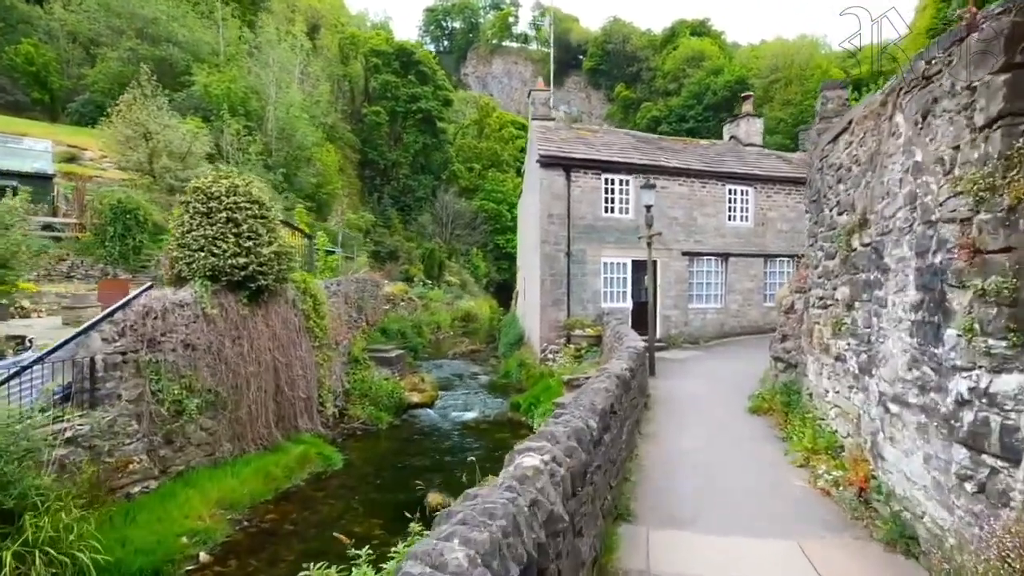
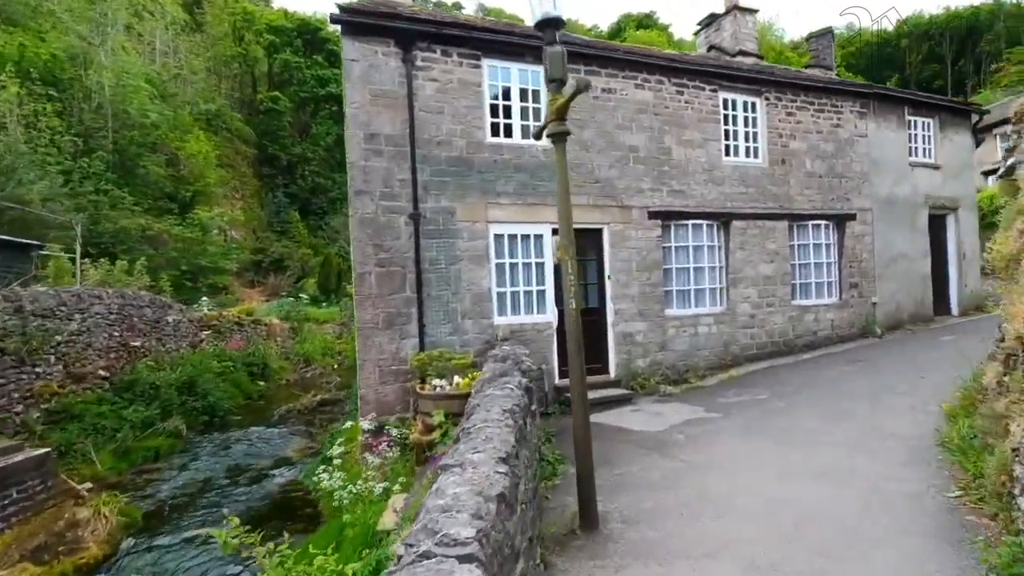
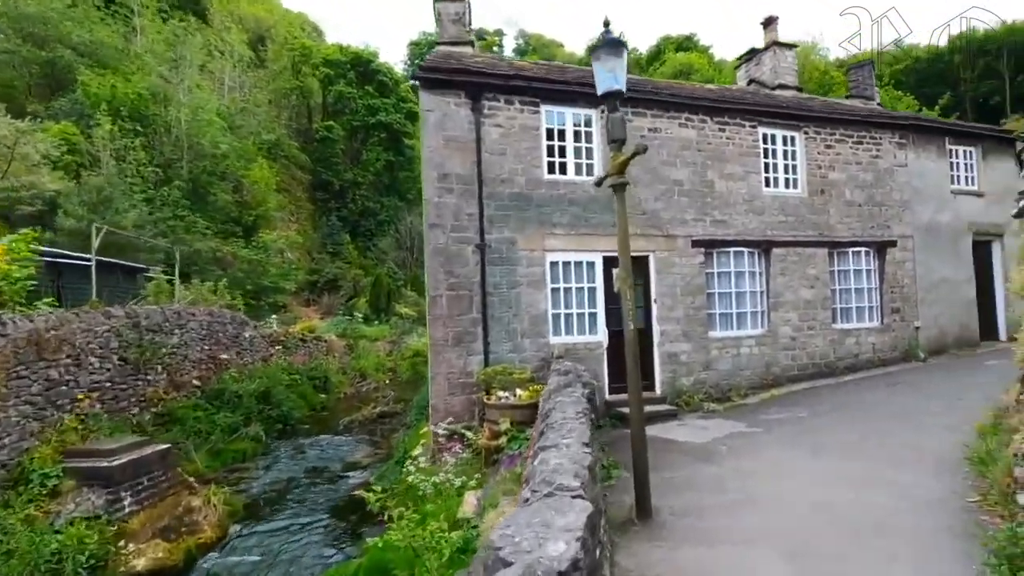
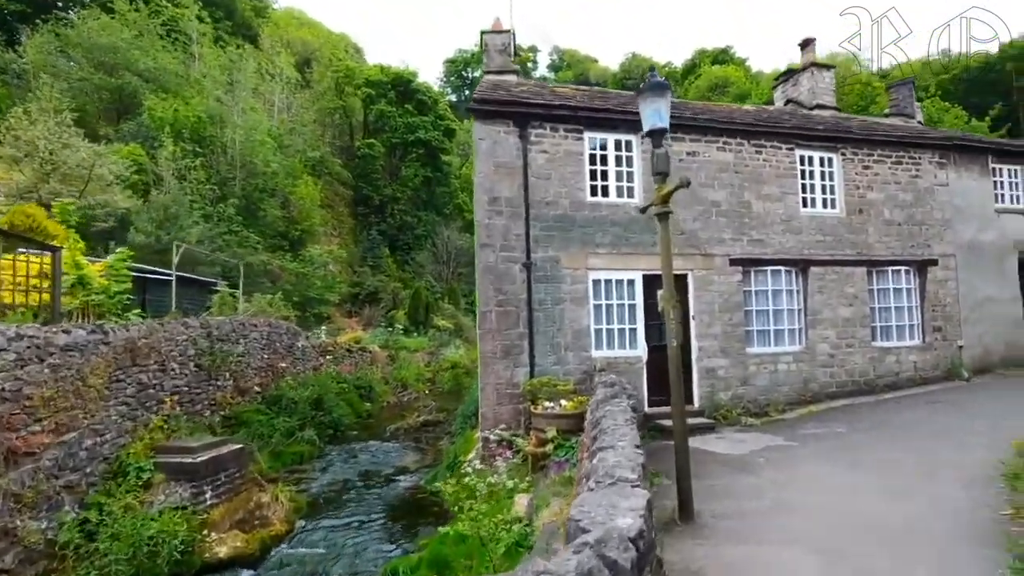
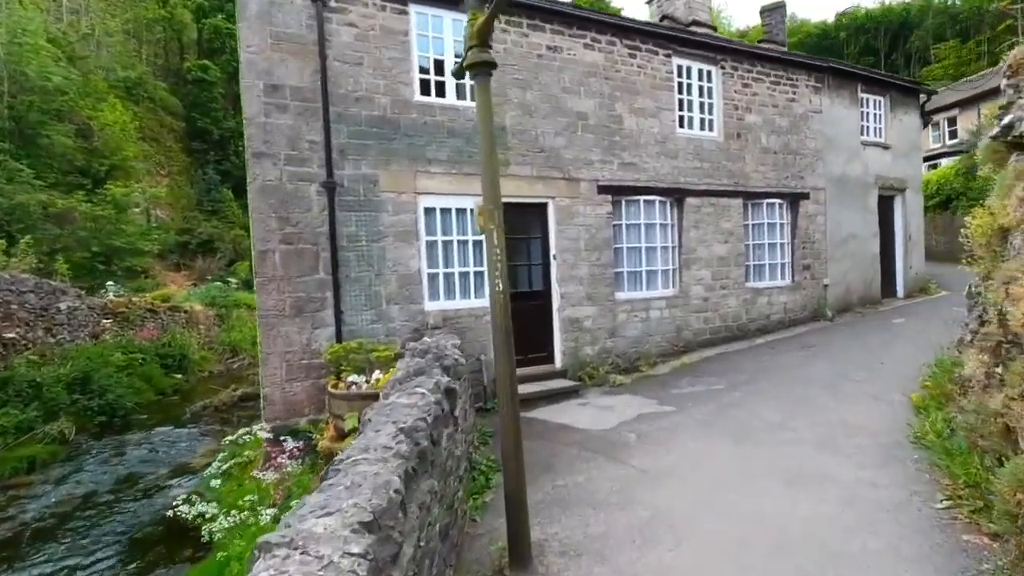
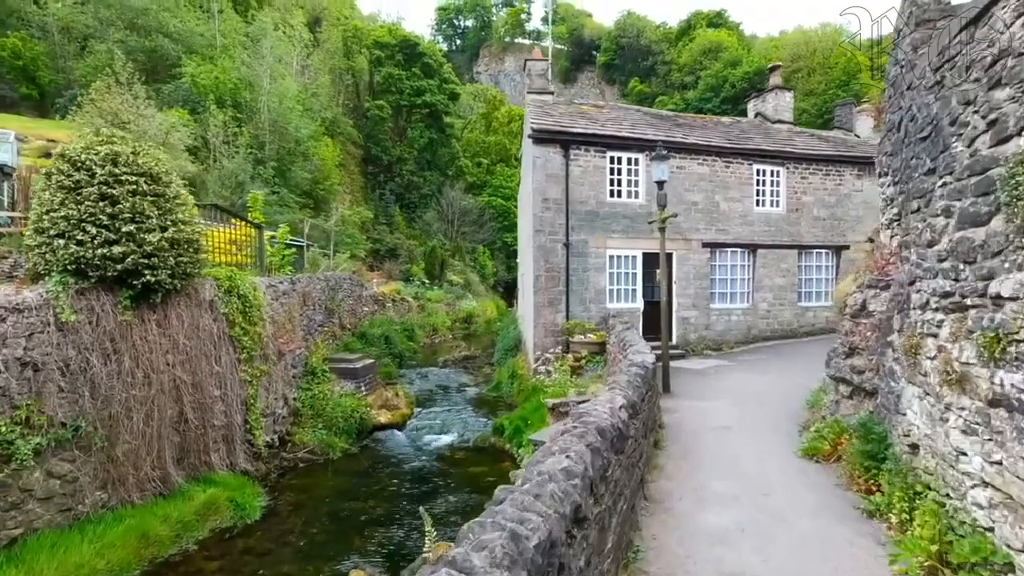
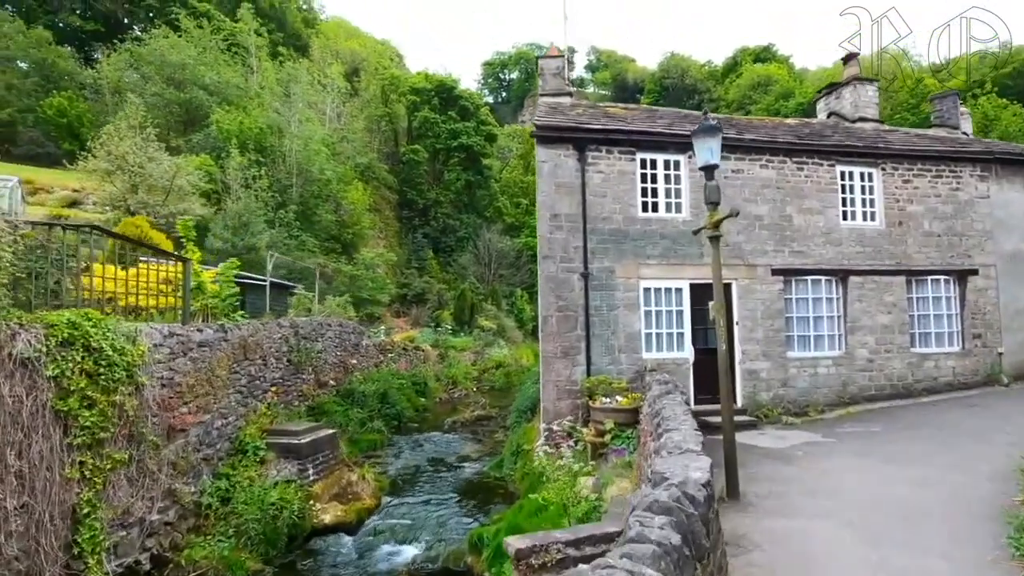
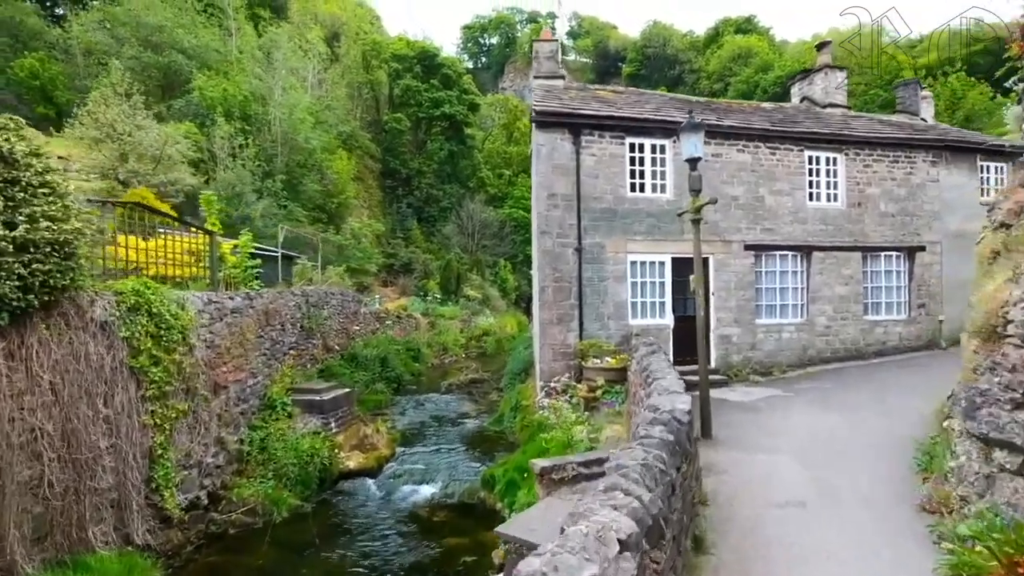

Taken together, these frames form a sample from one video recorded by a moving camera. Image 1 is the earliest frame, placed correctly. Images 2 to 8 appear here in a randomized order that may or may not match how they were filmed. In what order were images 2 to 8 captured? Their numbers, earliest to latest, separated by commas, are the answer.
6, 8, 7, 4, 3, 2, 5
